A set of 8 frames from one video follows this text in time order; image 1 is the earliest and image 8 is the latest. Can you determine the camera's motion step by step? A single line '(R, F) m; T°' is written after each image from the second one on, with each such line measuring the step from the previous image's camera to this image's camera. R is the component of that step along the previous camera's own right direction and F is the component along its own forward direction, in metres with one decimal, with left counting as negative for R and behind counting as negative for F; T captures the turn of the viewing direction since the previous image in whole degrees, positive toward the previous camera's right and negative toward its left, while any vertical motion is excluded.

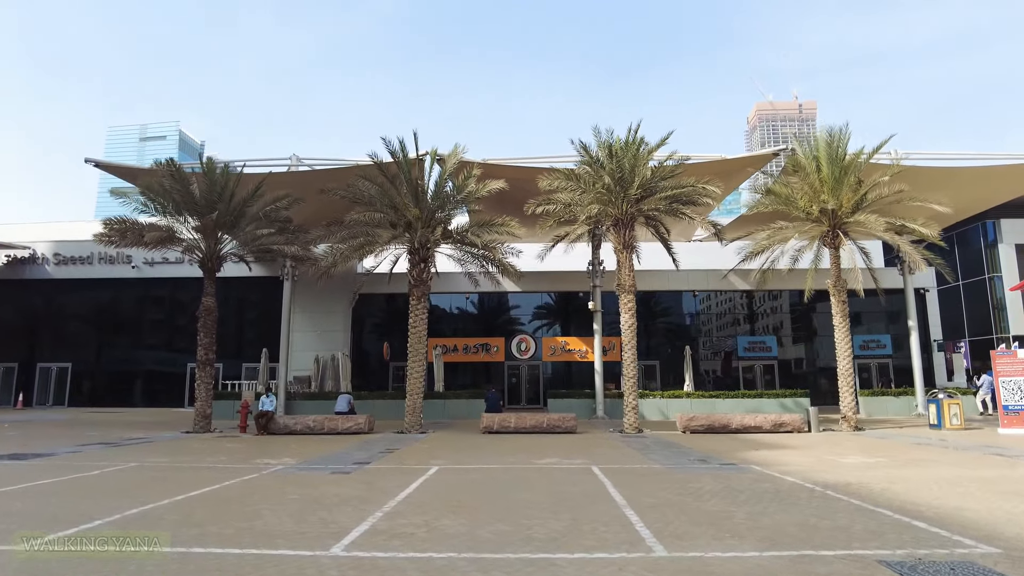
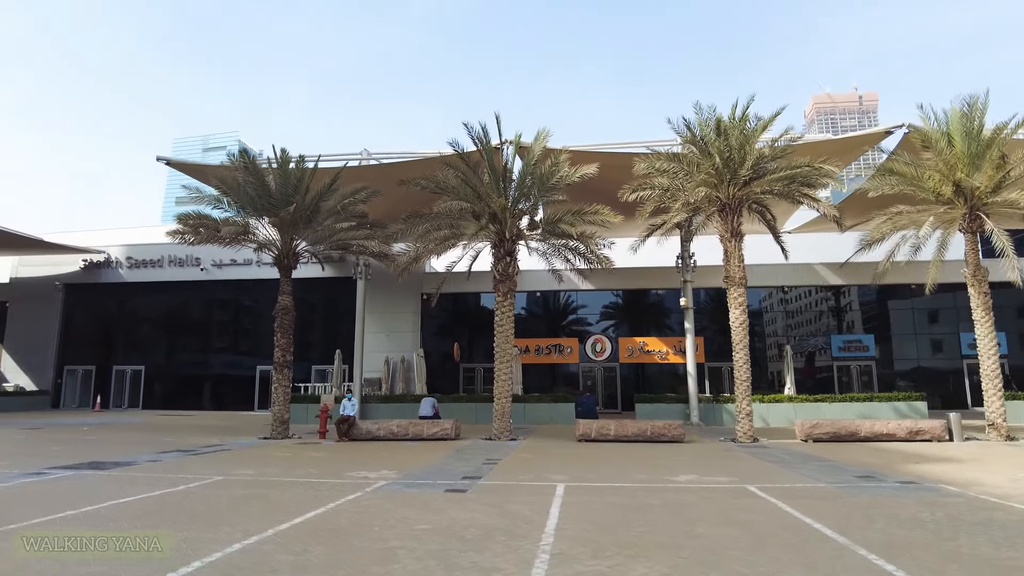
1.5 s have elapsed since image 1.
(-1.1, +1.4) m; -4°
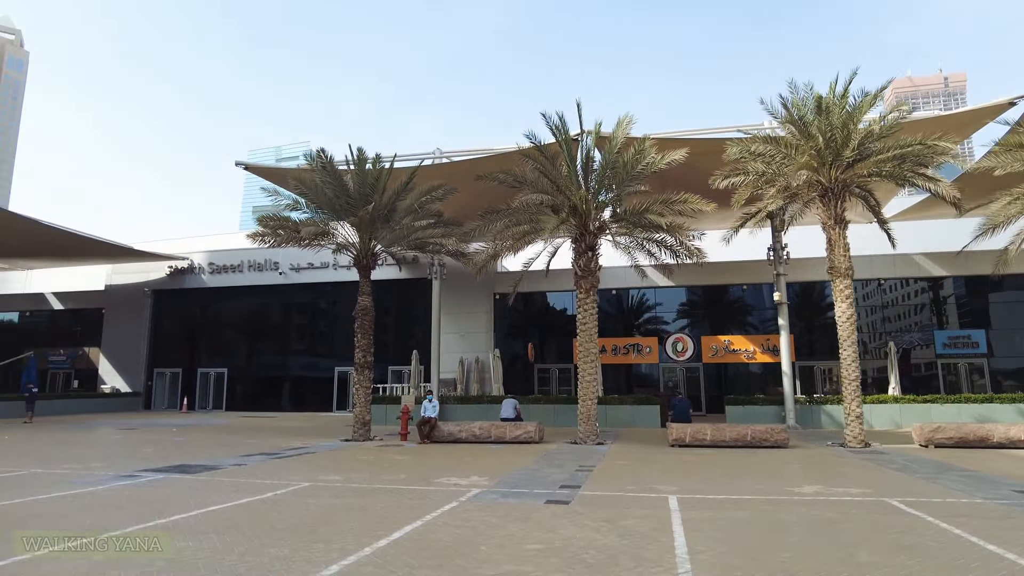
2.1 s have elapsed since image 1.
(-0.4, +0.7) m; -6°
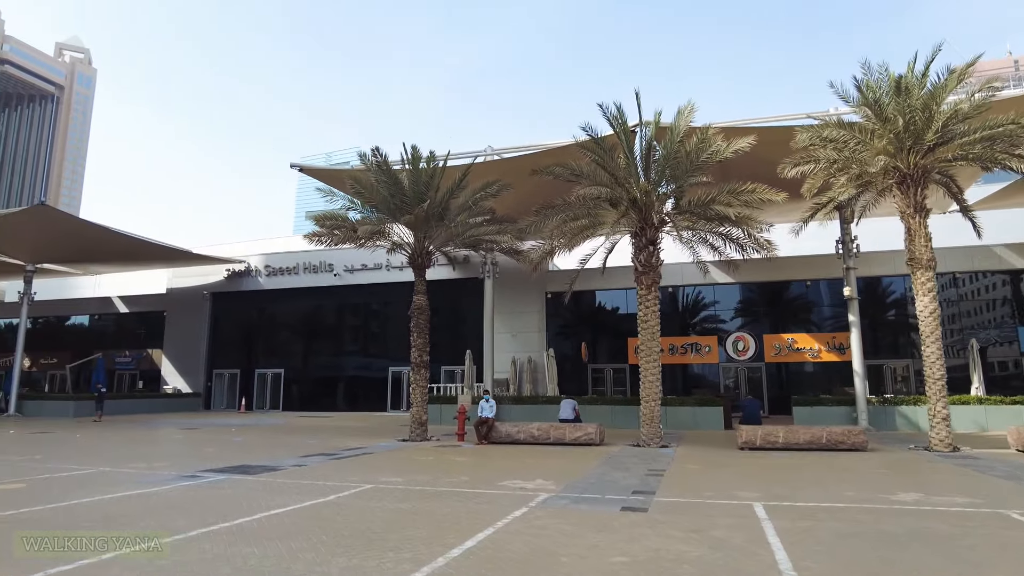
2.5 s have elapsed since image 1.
(-0.2, +0.4) m; -4°
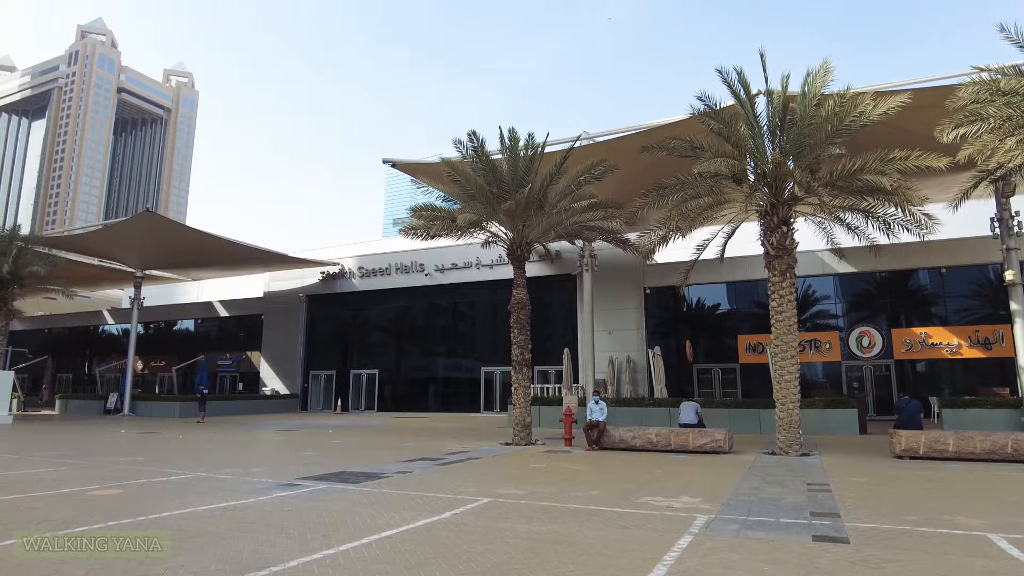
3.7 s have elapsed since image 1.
(-0.6, +1.3) m; -7°
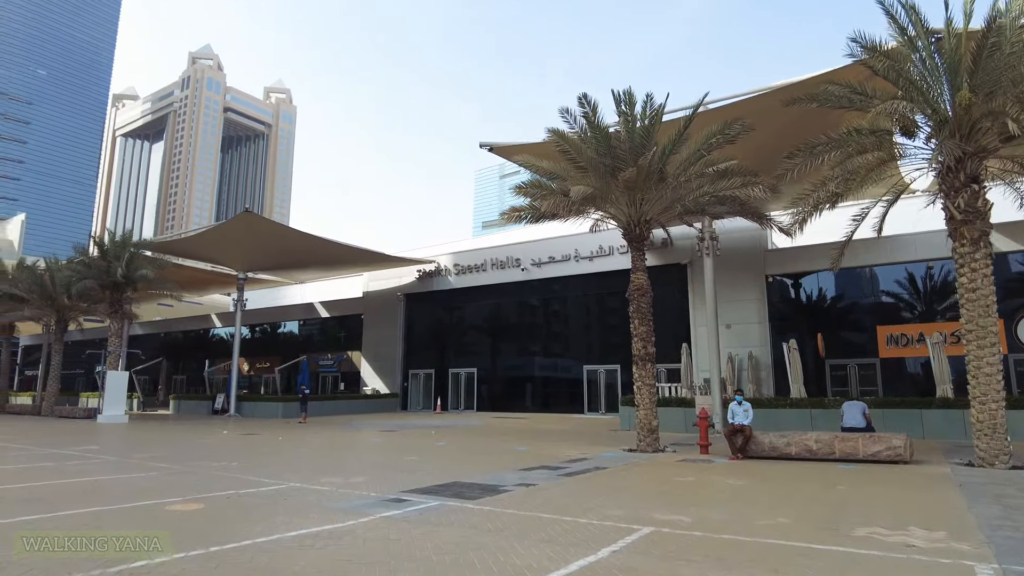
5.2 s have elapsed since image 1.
(-0.6, +1.7) m; -8°
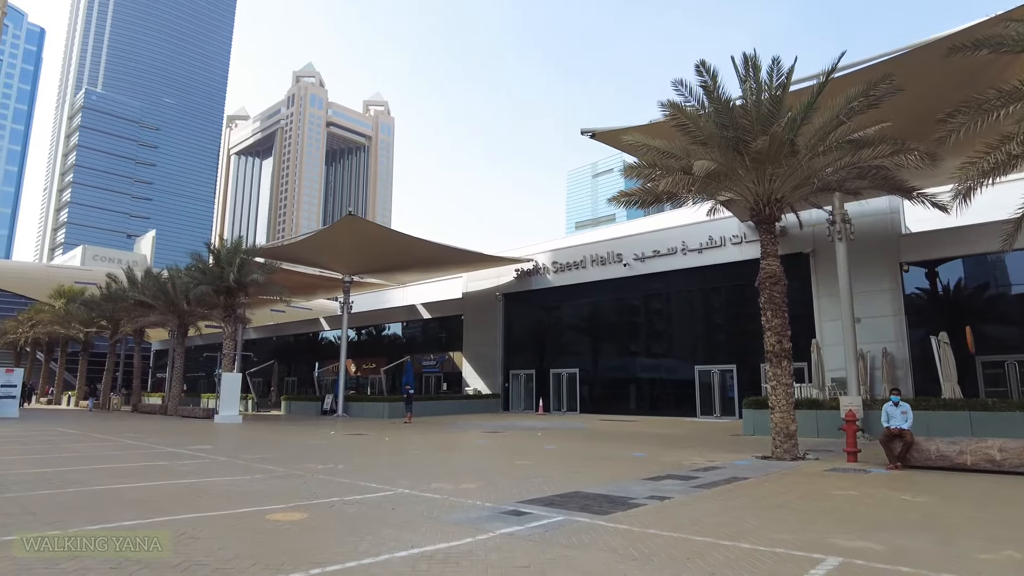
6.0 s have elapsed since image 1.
(-0.4, +1.0) m; -8°
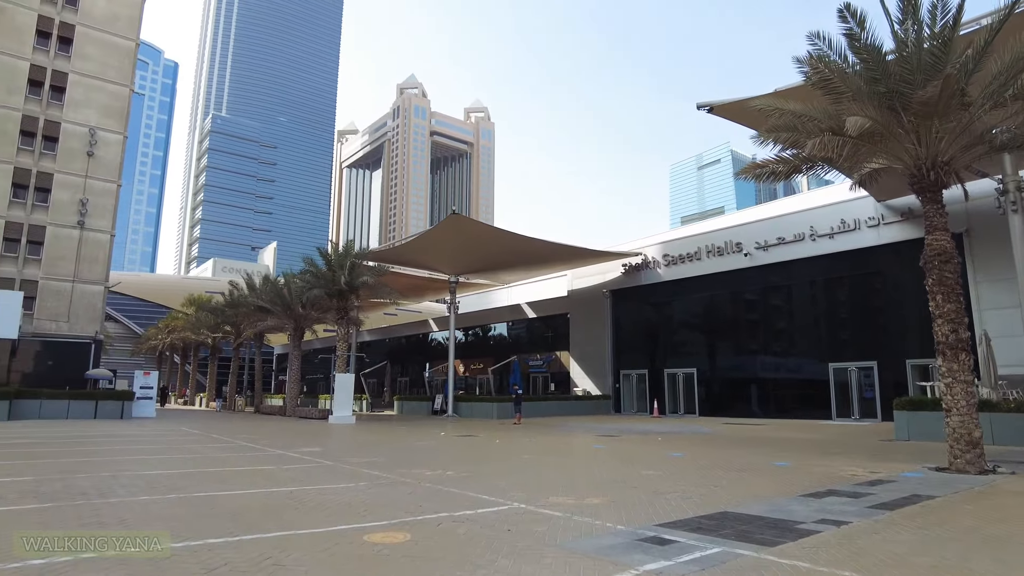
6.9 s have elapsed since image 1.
(-0.2, +1.1) m; -9°
